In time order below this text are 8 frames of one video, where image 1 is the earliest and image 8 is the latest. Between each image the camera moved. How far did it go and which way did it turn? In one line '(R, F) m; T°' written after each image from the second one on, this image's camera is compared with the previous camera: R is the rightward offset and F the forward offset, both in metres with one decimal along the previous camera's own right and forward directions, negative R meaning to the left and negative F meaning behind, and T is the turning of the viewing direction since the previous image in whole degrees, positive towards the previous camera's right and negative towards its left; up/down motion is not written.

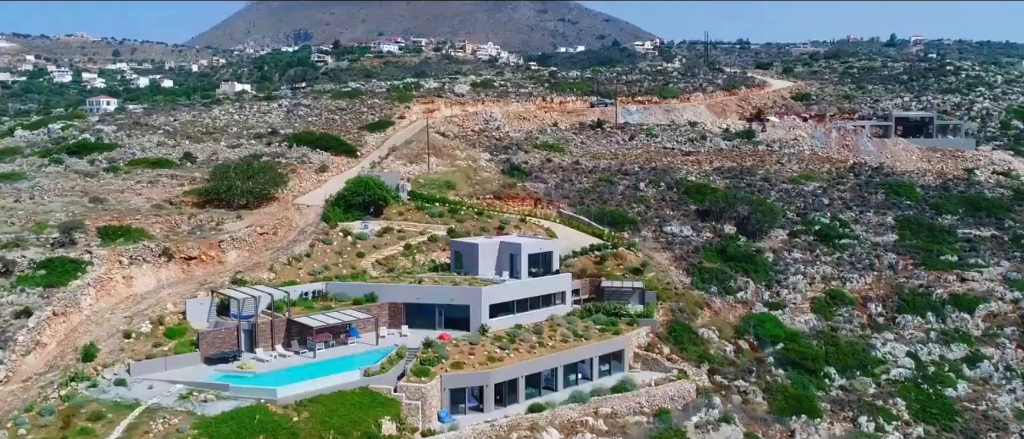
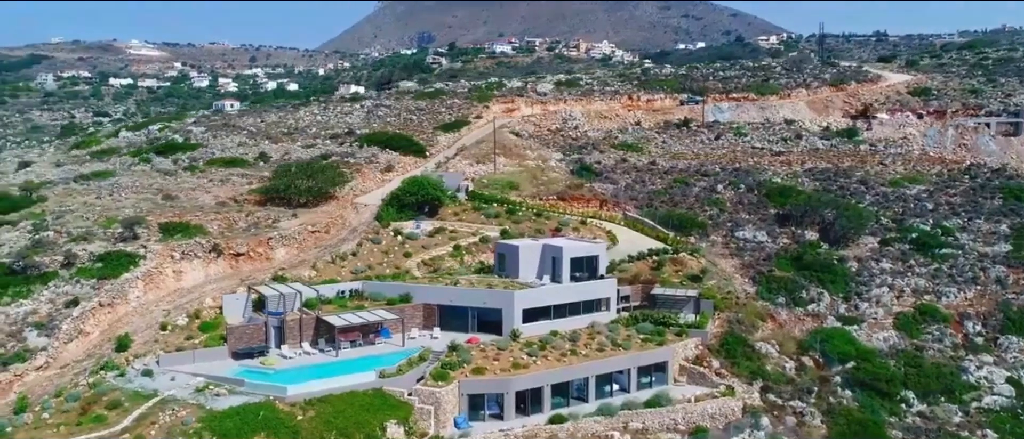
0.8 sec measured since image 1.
(+3.3, +1.2) m; -9°
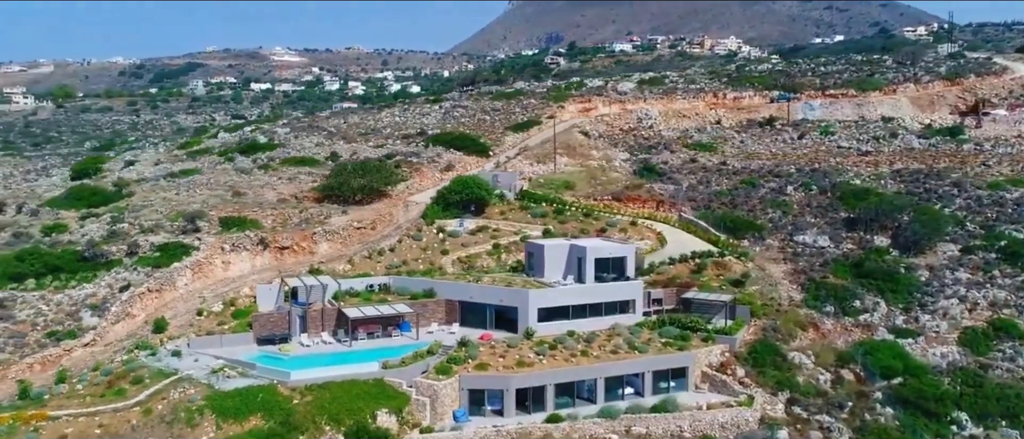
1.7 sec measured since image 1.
(+4.4, +0.1) m; -10°
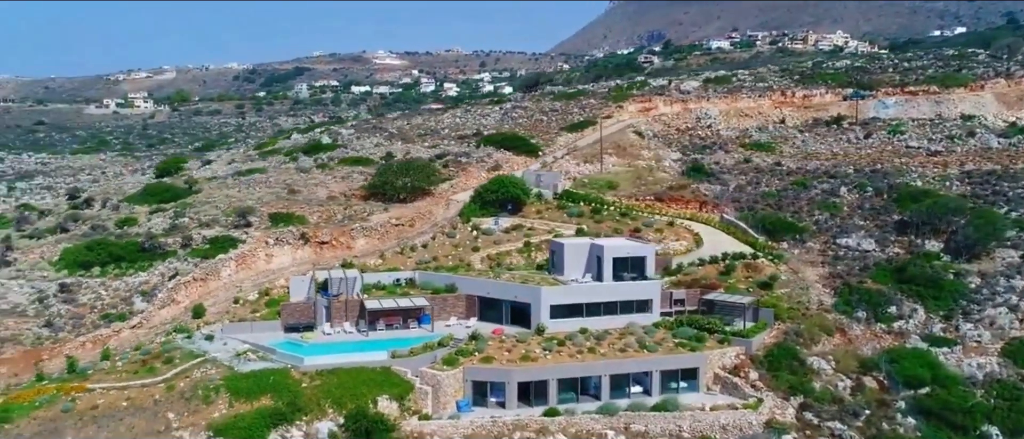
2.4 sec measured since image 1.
(+3.4, -0.6) m; -8°
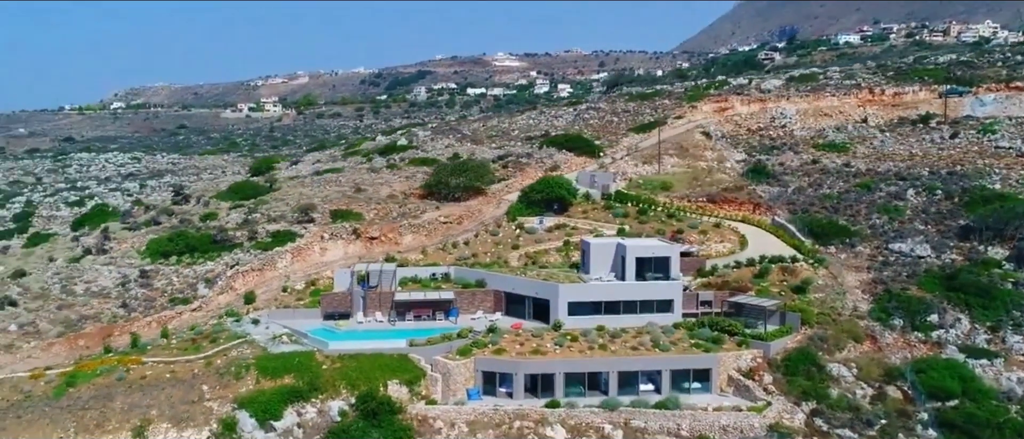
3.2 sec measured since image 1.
(+4.2, -0.9) m; -9°
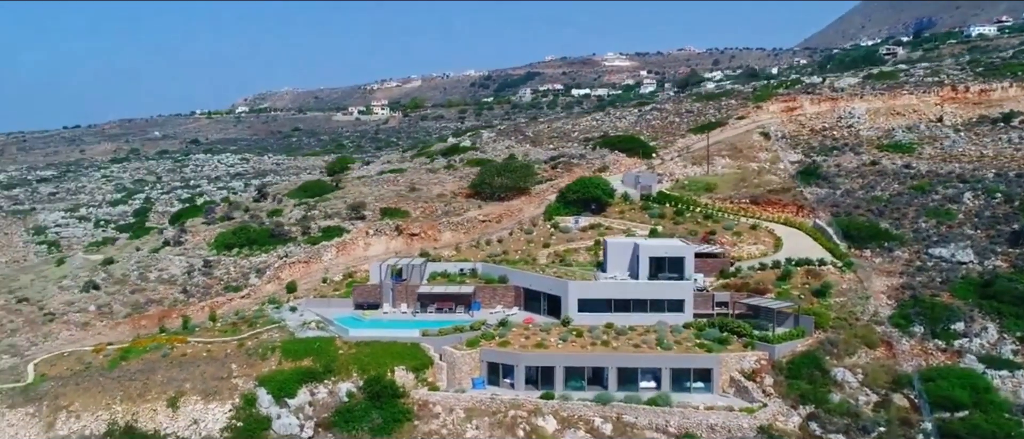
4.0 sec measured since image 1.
(+4.3, -1.0) m; -9°
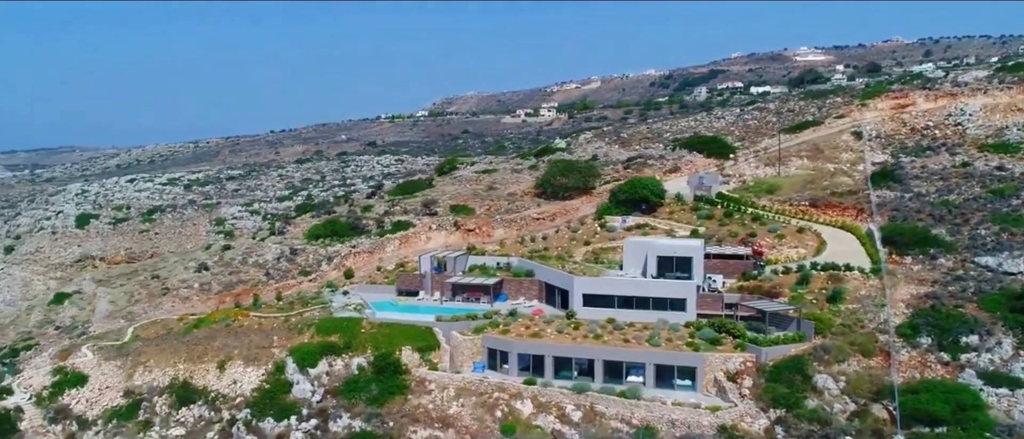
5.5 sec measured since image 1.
(+8.0, -1.2) m; -14°
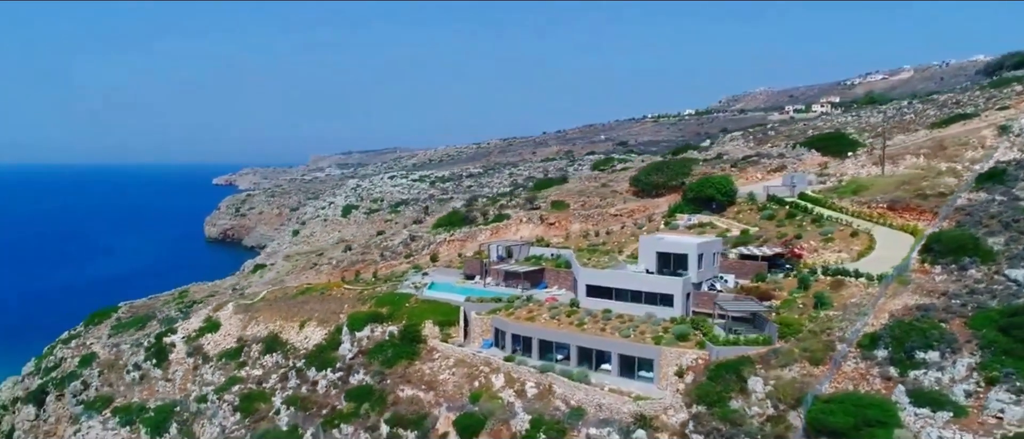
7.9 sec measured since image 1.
(+13.5, -0.7) m; -22°
